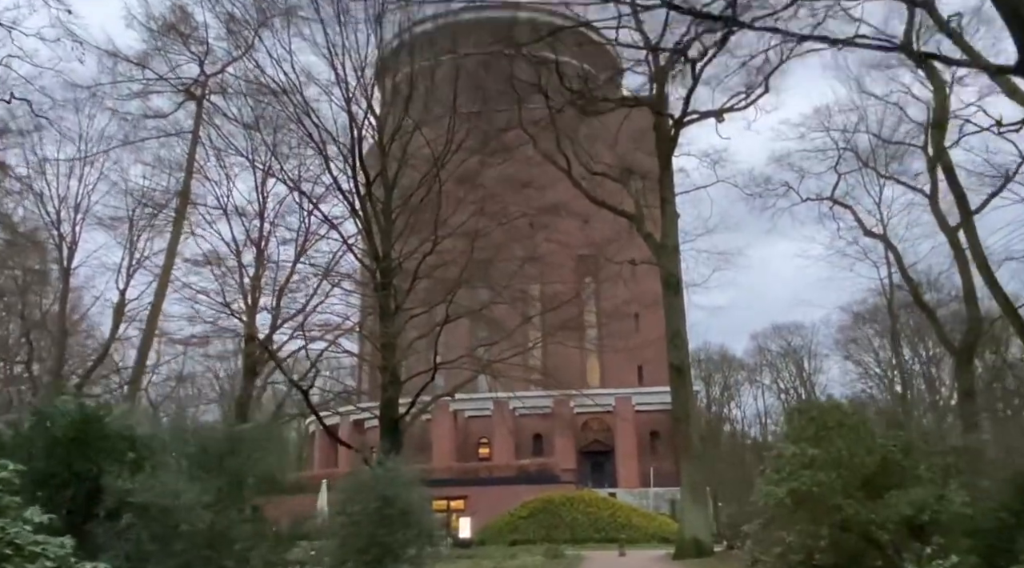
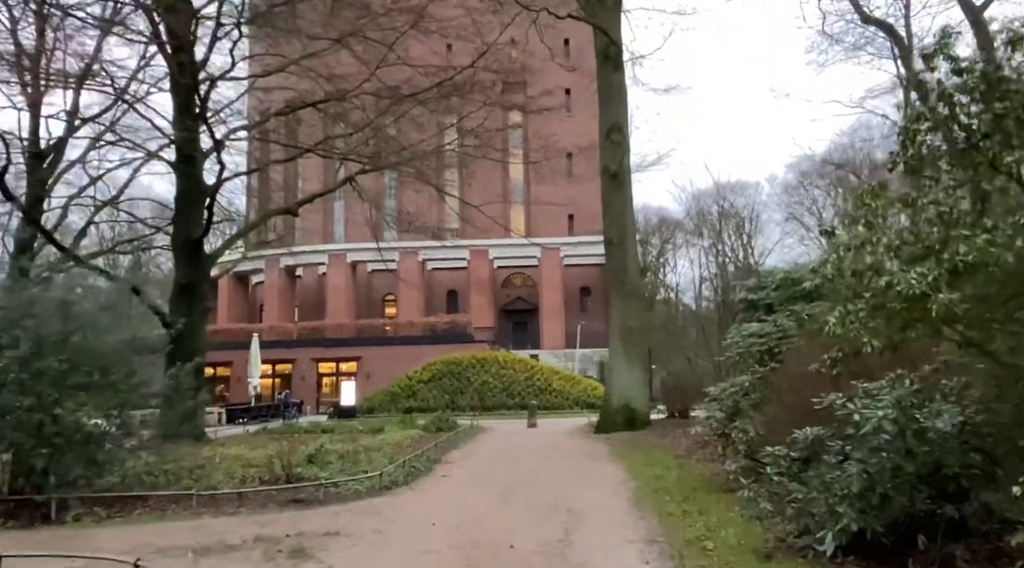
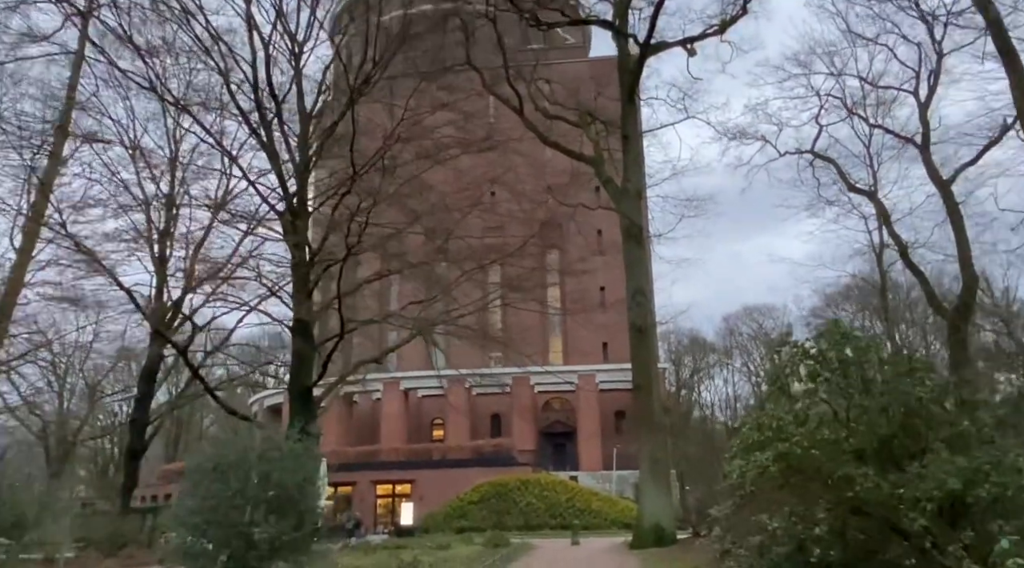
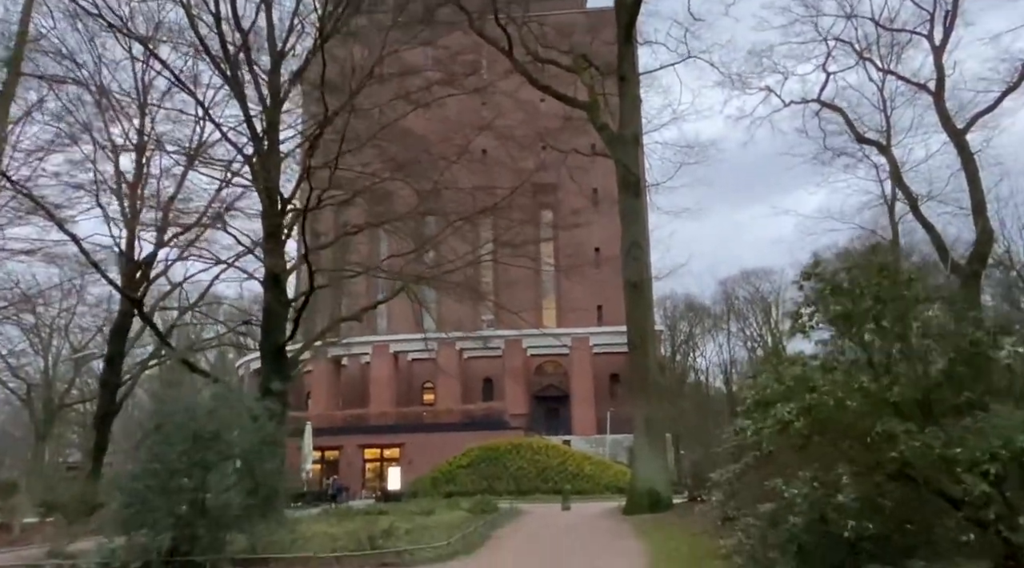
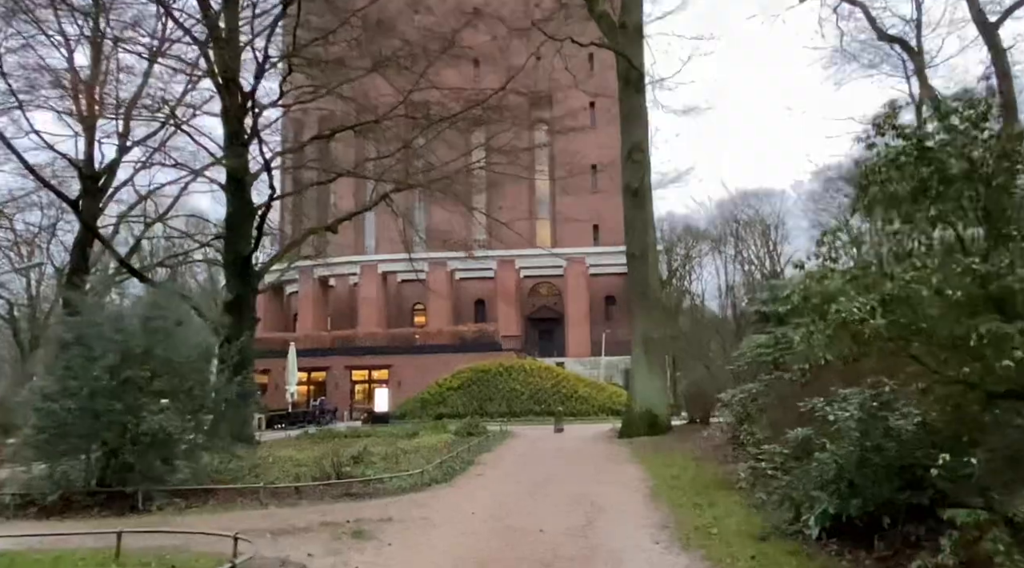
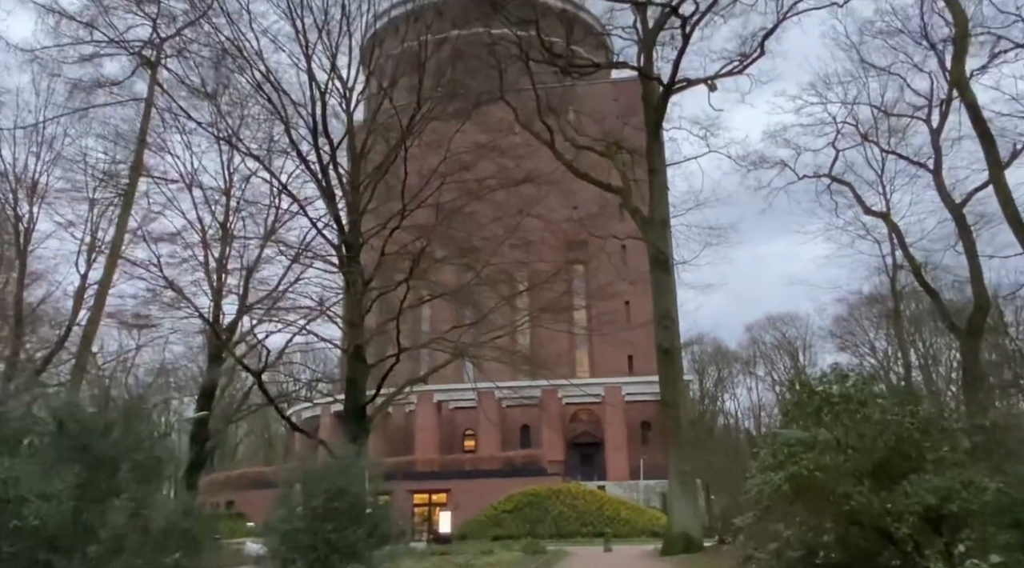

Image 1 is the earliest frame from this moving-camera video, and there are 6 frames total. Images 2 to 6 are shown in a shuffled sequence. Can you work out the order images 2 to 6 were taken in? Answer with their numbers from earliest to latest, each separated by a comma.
6, 3, 4, 5, 2
